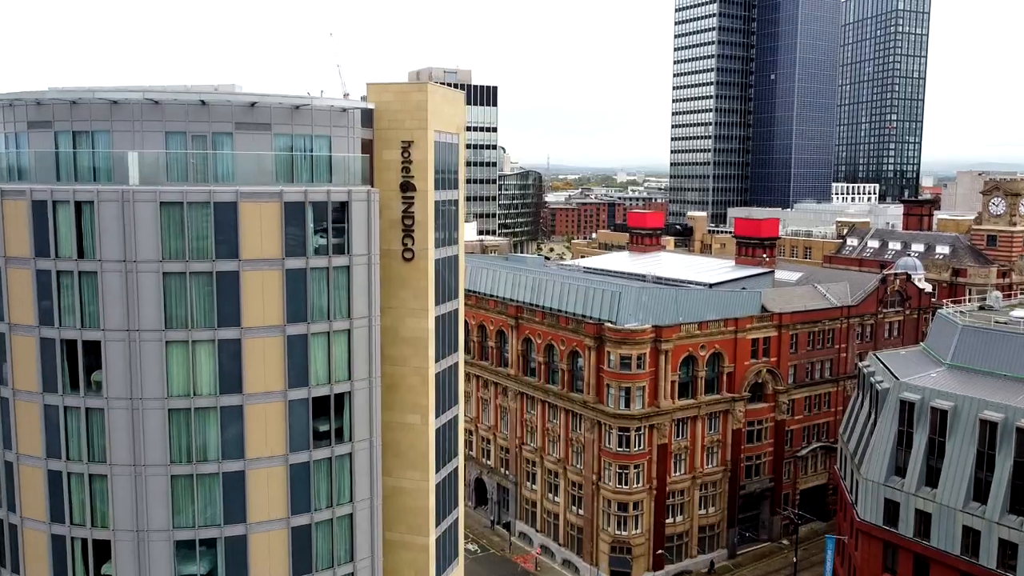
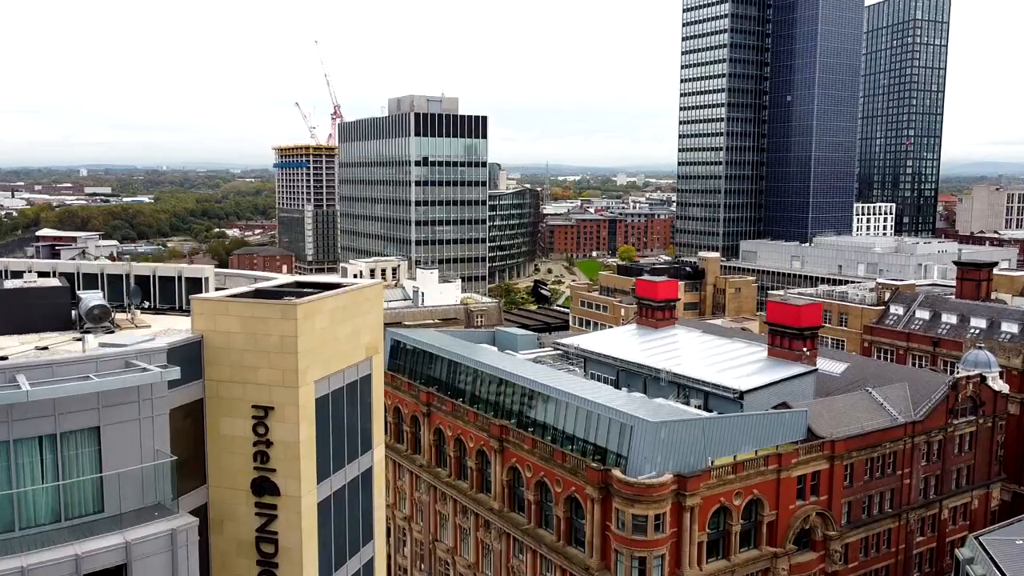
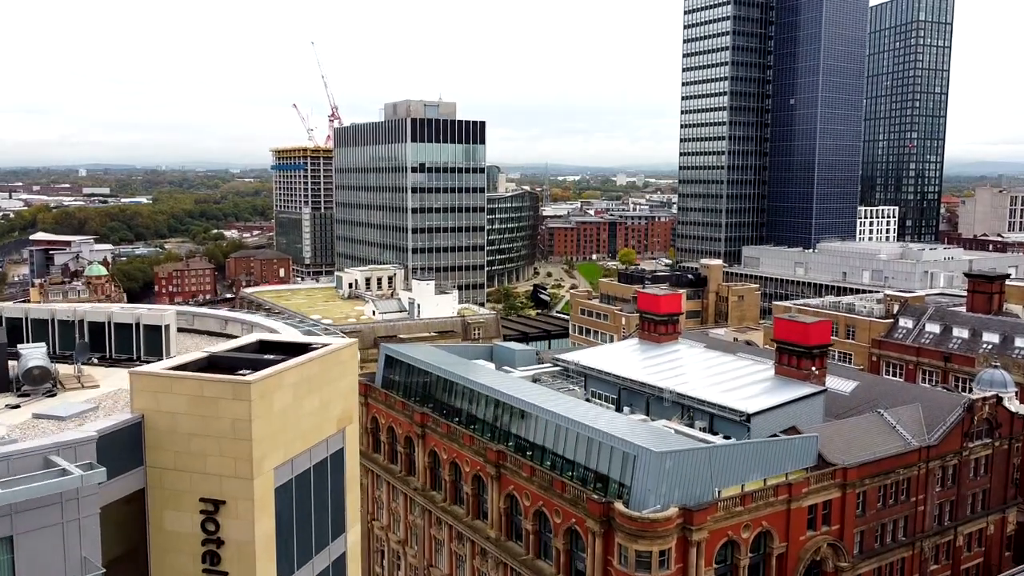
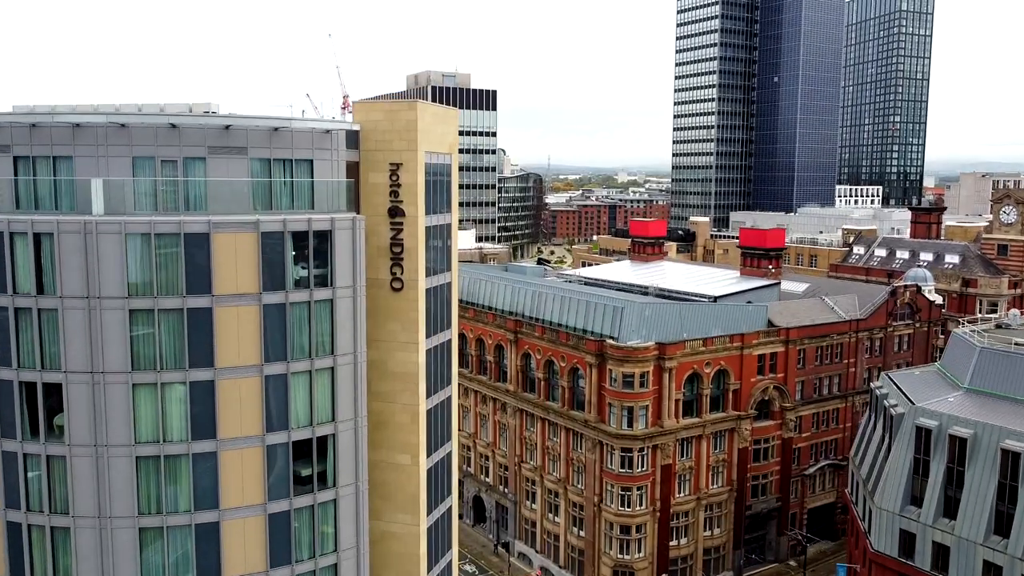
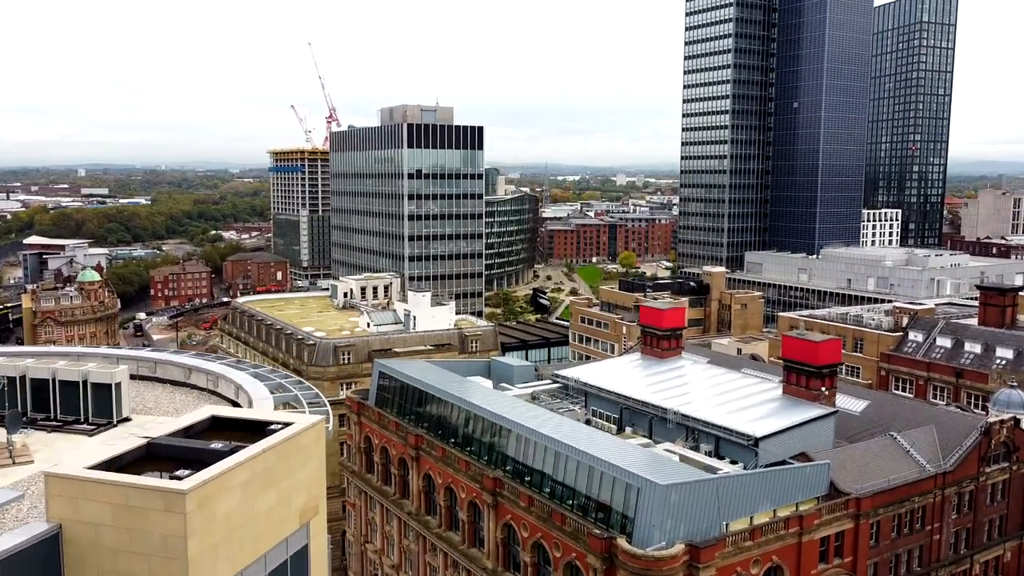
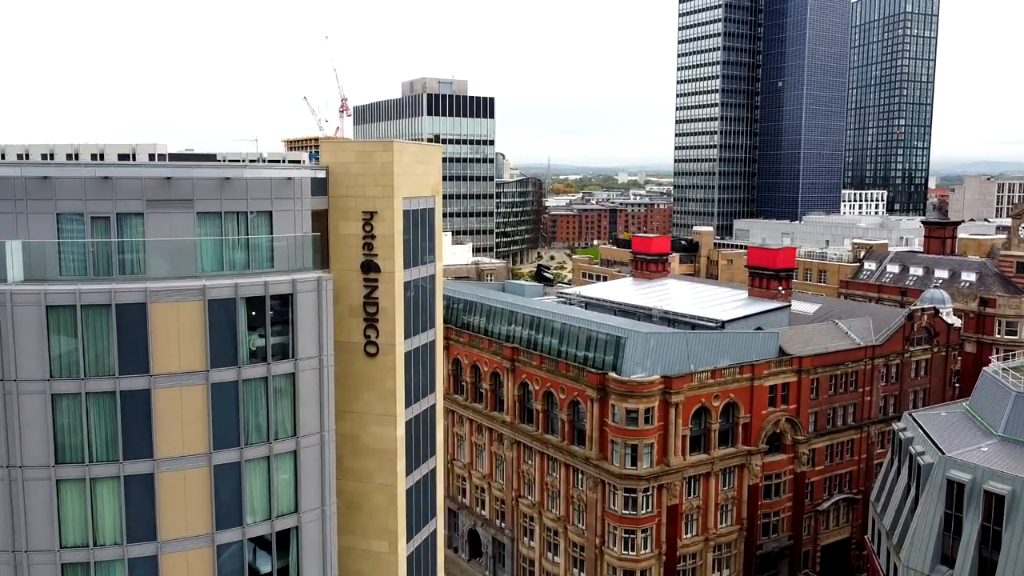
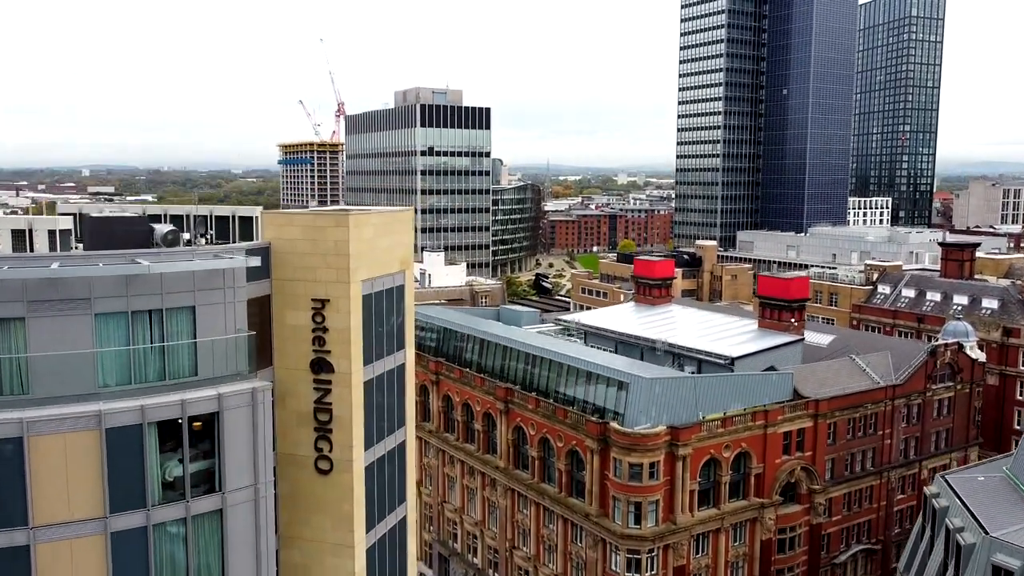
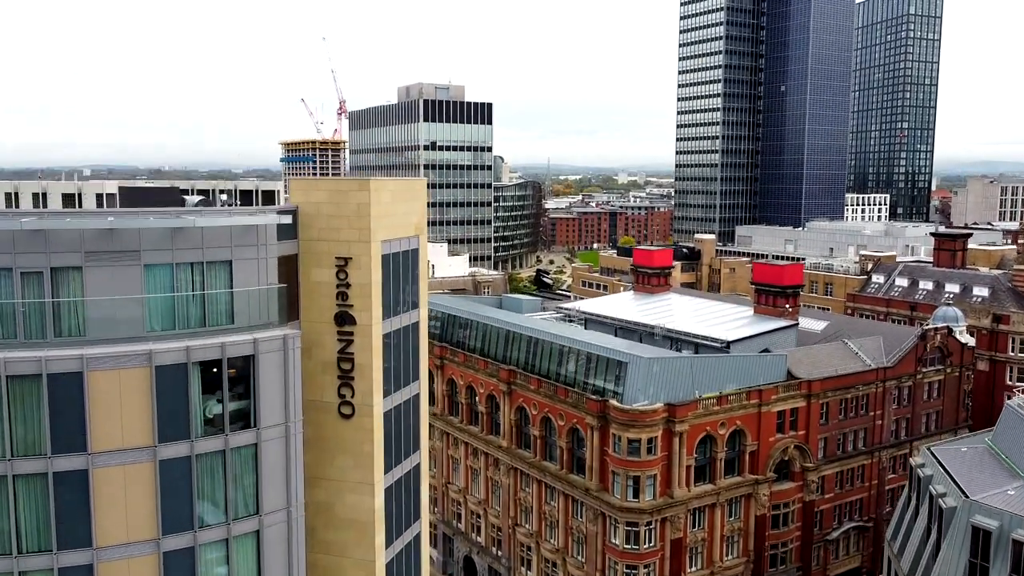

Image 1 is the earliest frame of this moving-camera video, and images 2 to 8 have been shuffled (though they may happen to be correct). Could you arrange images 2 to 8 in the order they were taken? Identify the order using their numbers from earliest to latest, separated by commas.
4, 6, 8, 7, 2, 3, 5
